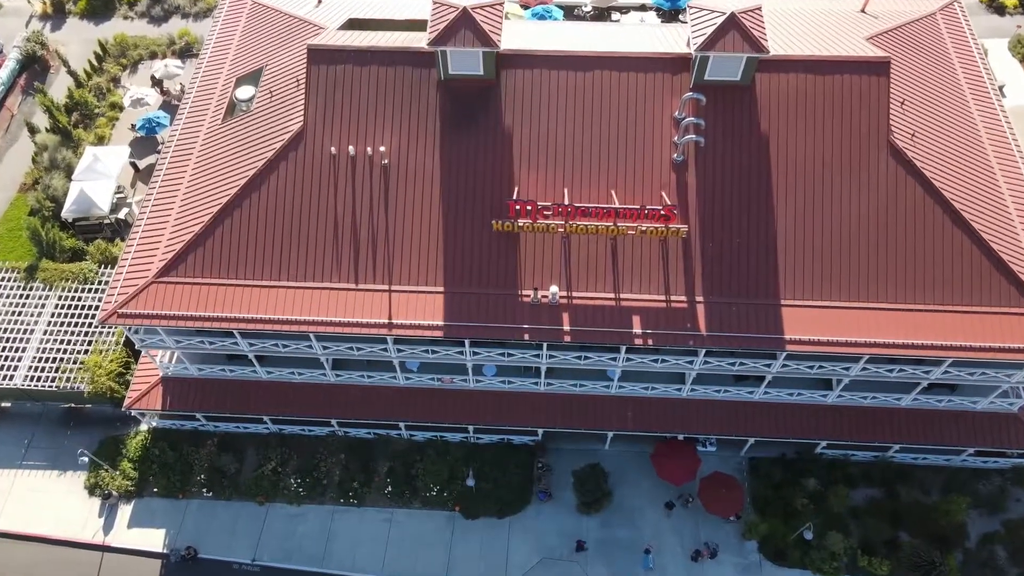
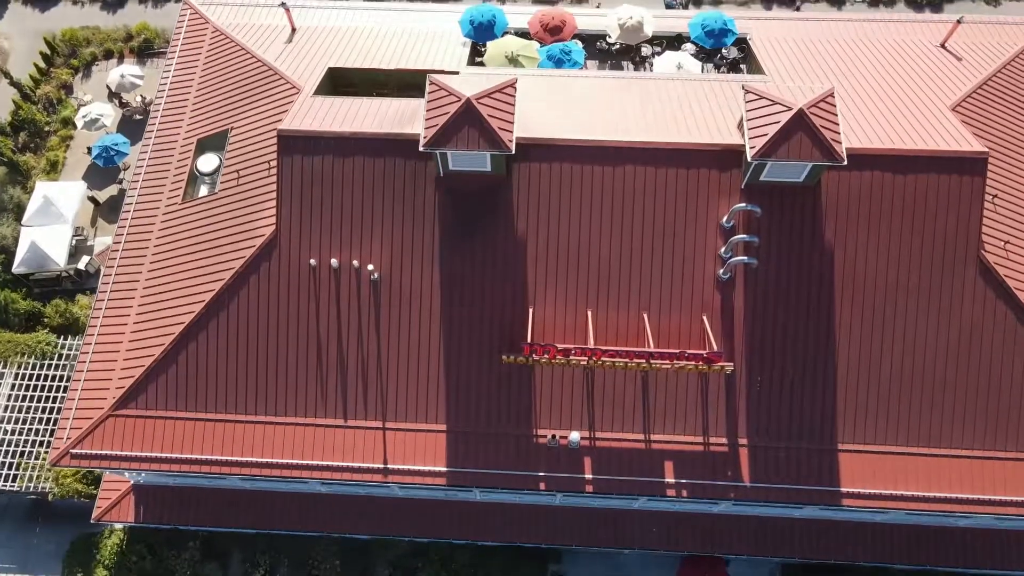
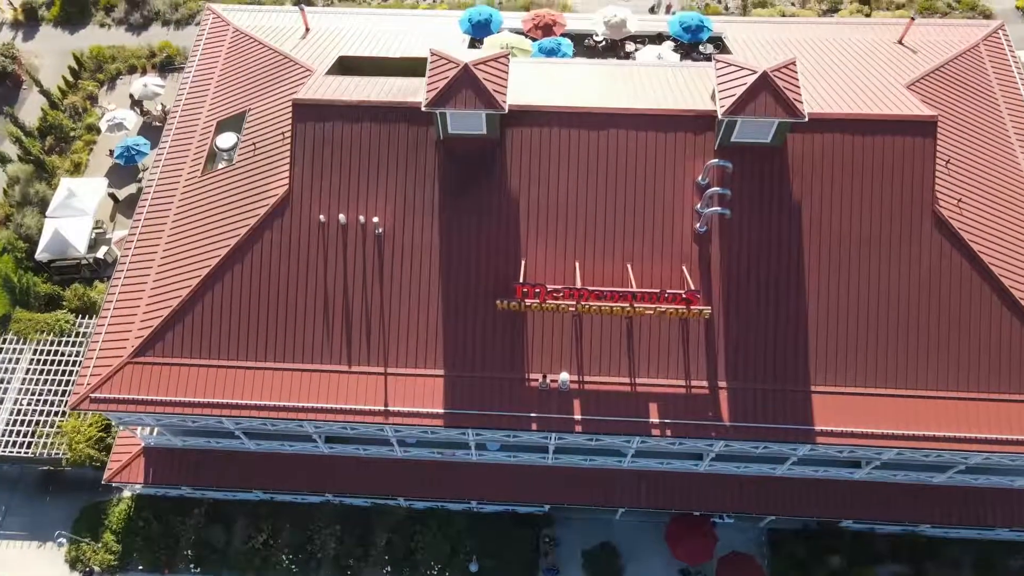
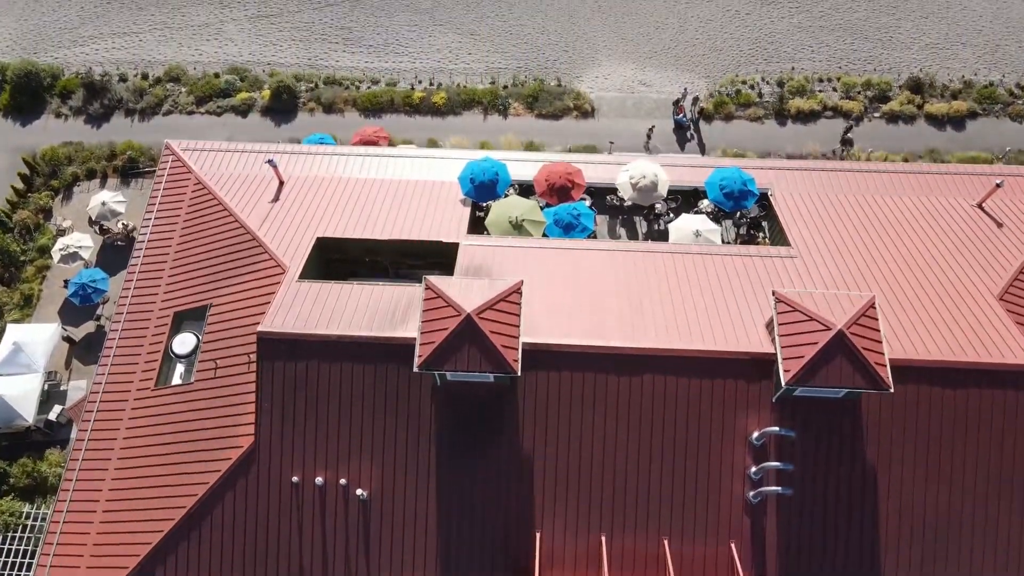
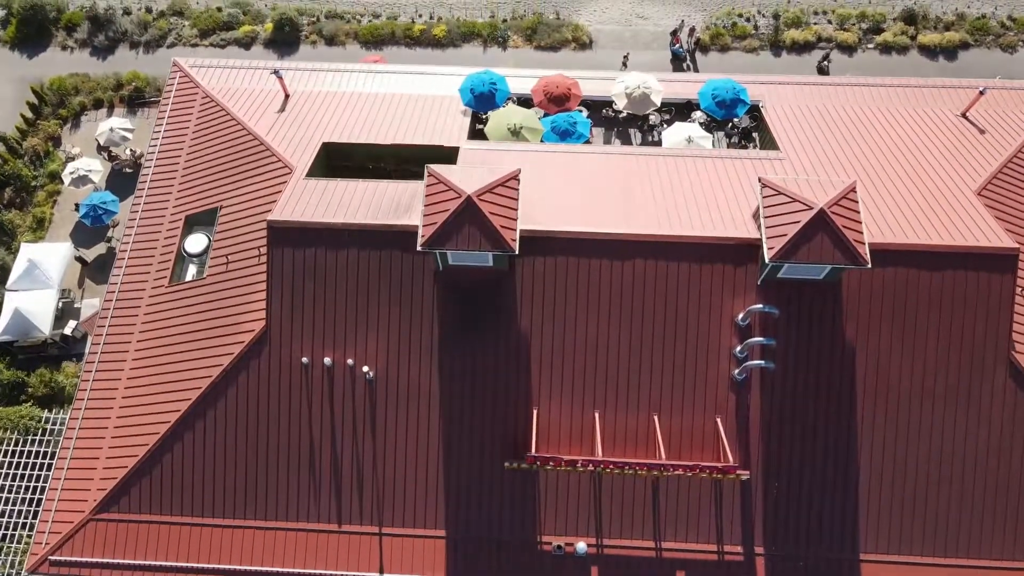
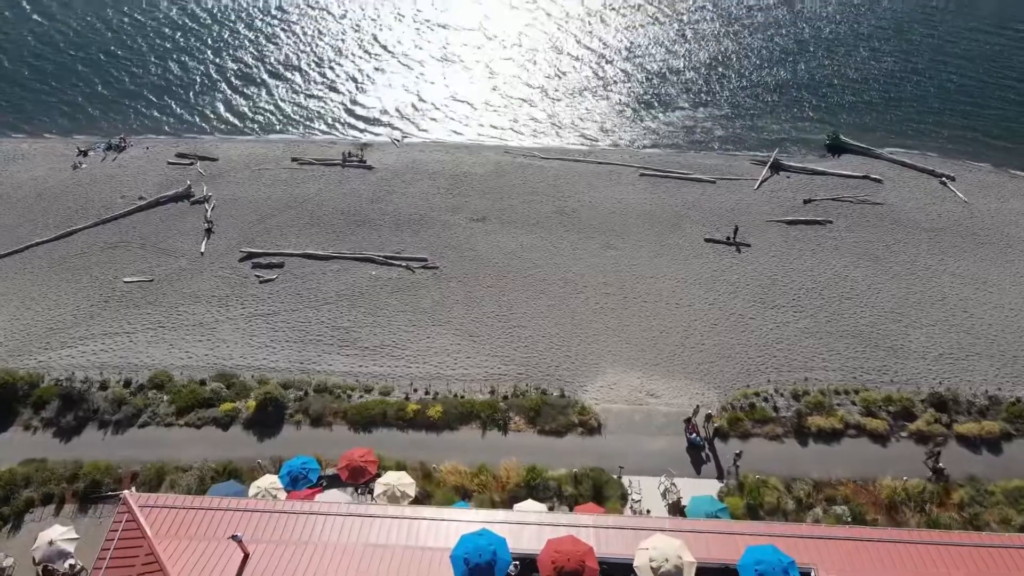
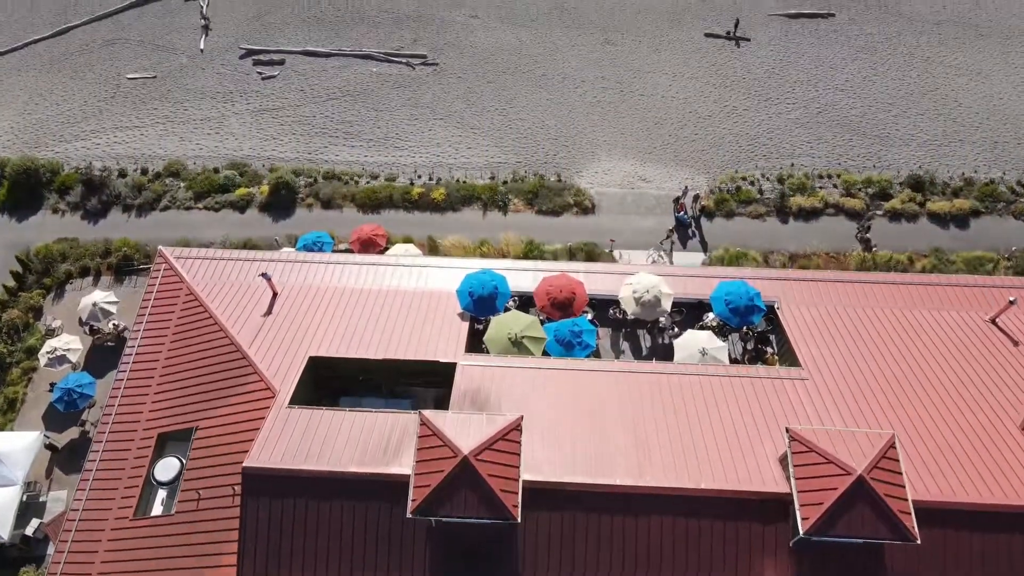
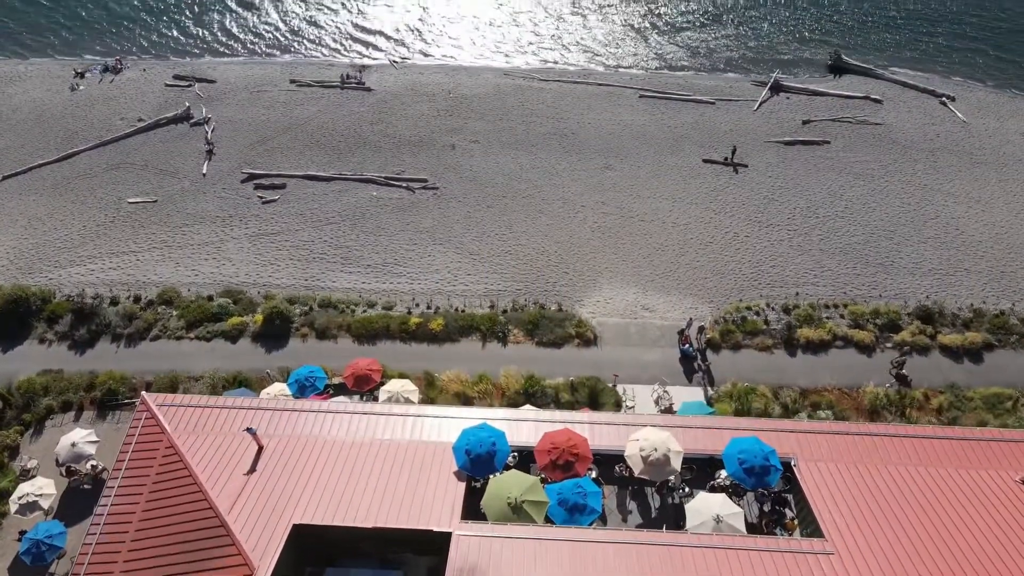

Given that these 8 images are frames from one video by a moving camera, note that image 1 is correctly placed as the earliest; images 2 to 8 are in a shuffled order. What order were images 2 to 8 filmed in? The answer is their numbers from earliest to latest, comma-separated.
3, 2, 5, 4, 7, 8, 6
